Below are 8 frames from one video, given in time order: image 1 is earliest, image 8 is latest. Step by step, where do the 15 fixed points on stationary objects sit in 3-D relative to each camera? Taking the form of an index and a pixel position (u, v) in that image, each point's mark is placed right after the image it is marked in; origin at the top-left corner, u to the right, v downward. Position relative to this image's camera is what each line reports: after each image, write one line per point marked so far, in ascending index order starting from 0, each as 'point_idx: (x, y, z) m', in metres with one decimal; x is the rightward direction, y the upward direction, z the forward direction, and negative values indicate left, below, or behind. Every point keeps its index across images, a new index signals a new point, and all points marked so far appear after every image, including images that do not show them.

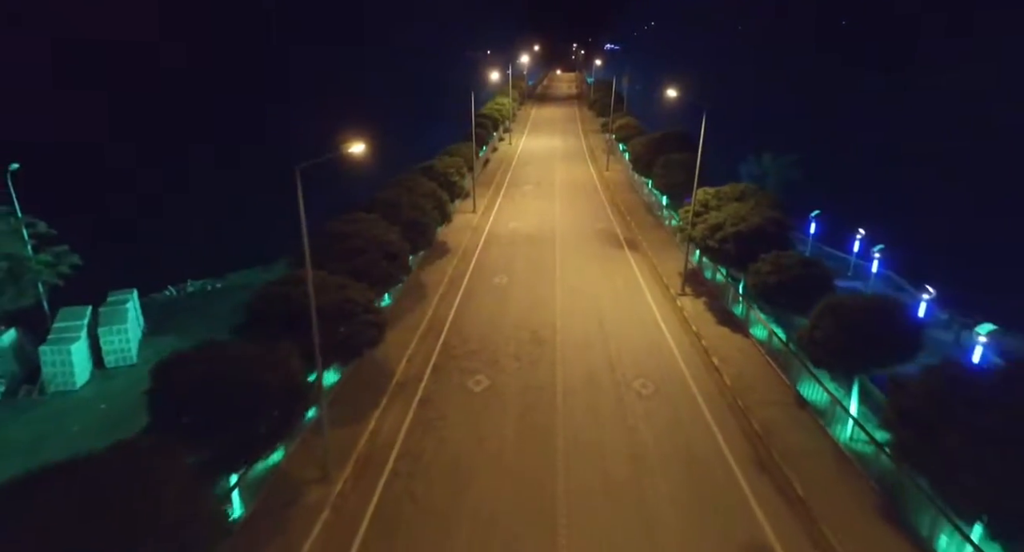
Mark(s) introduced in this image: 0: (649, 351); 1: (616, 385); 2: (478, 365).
0: (+4.7, -2.4, +19.0) m
1: (+3.1, -3.2, +17.2) m
2: (-1.0, -2.7, +18.1) m
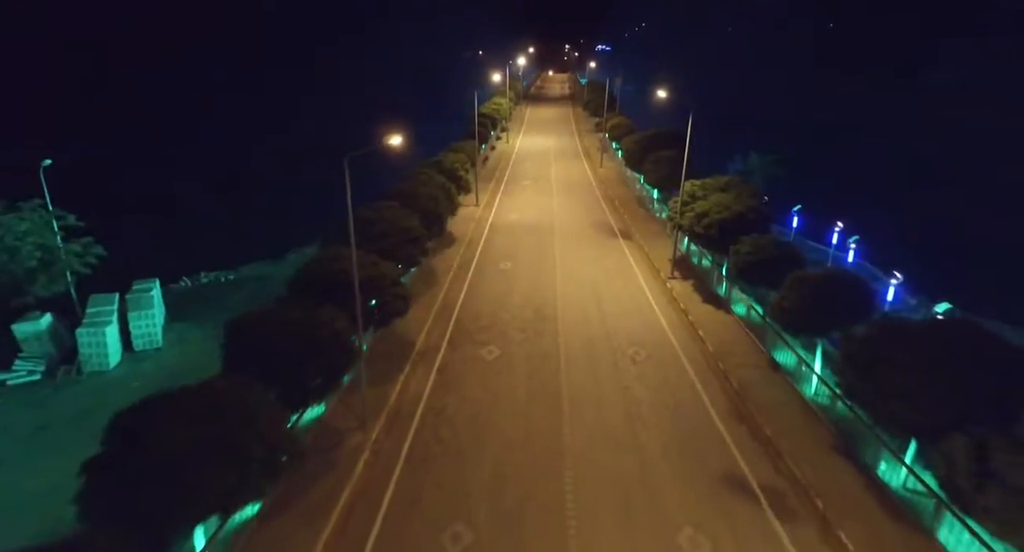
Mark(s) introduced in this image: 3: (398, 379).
0: (+5.0, -1.8, +21.2) m
1: (+3.4, -2.5, +19.4) m
2: (-0.8, -2.1, +20.3) m
3: (-3.4, -3.1, +17.4) m
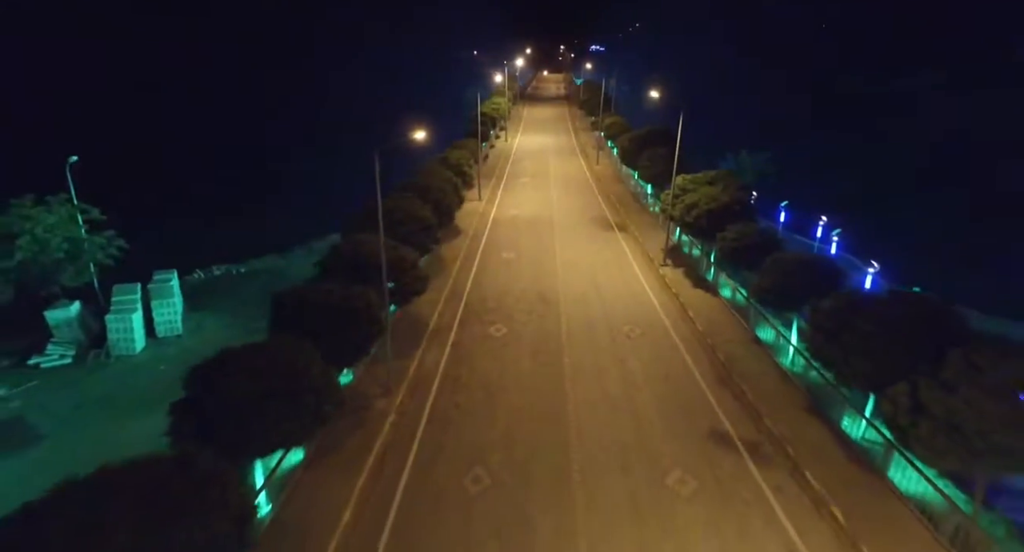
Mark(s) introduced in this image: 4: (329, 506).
0: (+5.2, -1.2, +23.1) m
1: (+3.6, -2.0, +21.2) m
2: (-0.6, -1.5, +22.1) m
3: (-3.2, -2.6, +19.2) m
4: (-4.0, -5.1, +12.6) m
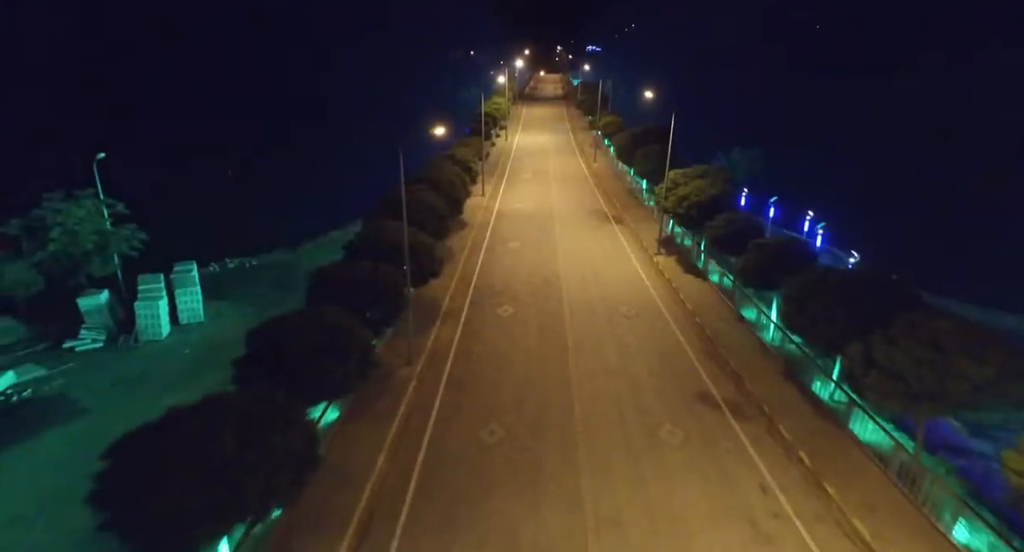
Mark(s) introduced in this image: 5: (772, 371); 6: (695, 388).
0: (+5.4, -0.6, +25.1) m
1: (+3.9, -1.4, +23.2) m
2: (-0.3, -1.0, +24.1) m
3: (-2.9, -2.0, +21.2) m
4: (-3.7, -4.5, +14.6) m
5: (+8.4, -3.1, +18.5) m
6: (+5.7, -3.4, +17.9) m
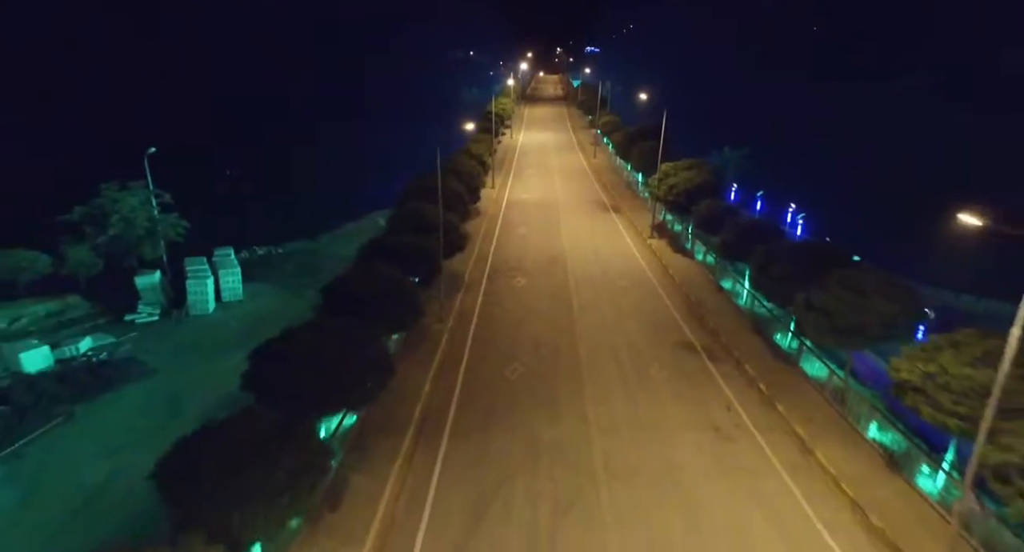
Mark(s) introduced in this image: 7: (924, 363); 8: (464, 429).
0: (+6.0, +0.5, +28.9) m
1: (+4.4, -0.3, +27.0) m
2: (+0.3, +0.1, +27.8) m
3: (-2.3, -0.9, +24.9) m
4: (-3.1, -3.4, +18.3) m
5: (+9.0, -2.0, +22.3) m
6: (+6.2, -2.4, +21.6) m
7: (+9.2, -1.9, +12.6) m
8: (-1.3, -4.3, +16.5) m
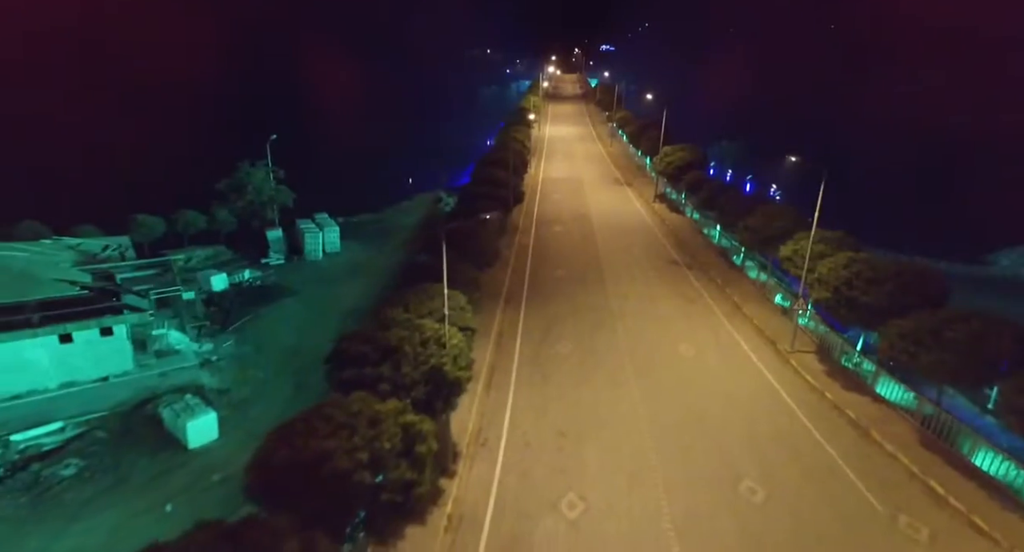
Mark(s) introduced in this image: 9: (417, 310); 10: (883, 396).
0: (+8.7, +3.8, +39.7) m
1: (+7.1, +3.0, +37.8) m
2: (+2.9, +3.5, +38.8) m
3: (+0.3, +2.4, +35.9) m
4: (-0.6, -0.1, +29.3) m
5: (+11.6, +1.3, +33.1) m
6: (+8.8, +0.9, +32.4) m
7: (+11.5, +1.2, +23.4) m
8: (+1.1, -1.0, +27.5) m
9: (-2.8, -1.1, +16.7) m
10: (+12.4, -4.0, +19.2) m
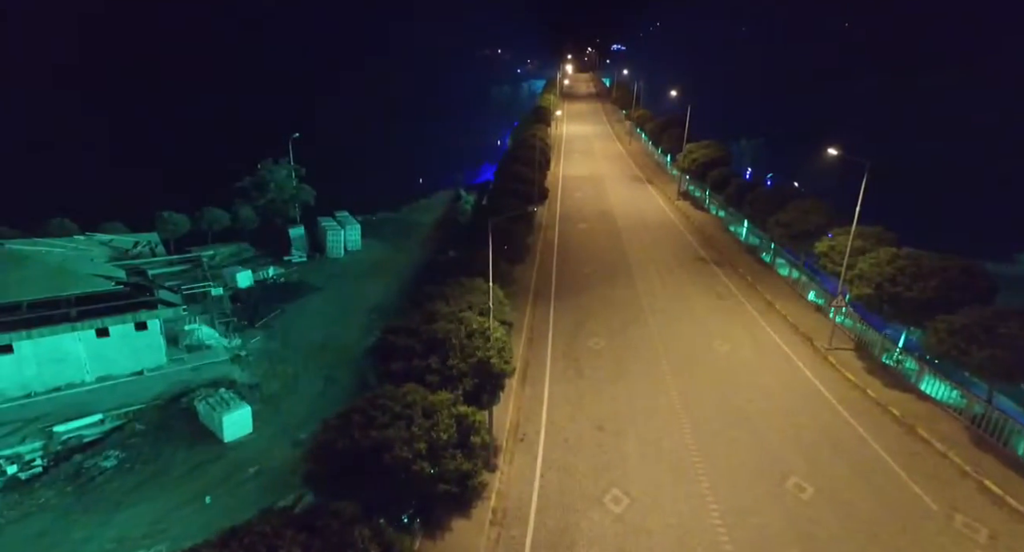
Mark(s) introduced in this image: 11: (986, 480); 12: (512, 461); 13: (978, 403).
0: (+10.3, +3.9, +39.4) m
1: (+8.7, +3.2, +37.6) m
2: (+4.5, +3.6, +38.6) m
3: (+1.8, +2.6, +35.8) m
4: (+0.8, +0.1, +29.3) m
5: (+13.1, +1.4, +32.8) m
6: (+10.2, +1.1, +32.2) m
7: (+12.8, +1.4, +23.1) m
8: (+2.5, -0.8, +27.3) m
9: (-1.6, -0.9, +16.6) m
10: (+13.6, -3.9, +18.8) m
11: (+12.3, -5.3, +14.9) m
12: (0.0, -5.2, +16.2) m
13: (+13.7, -3.7, +16.9) m
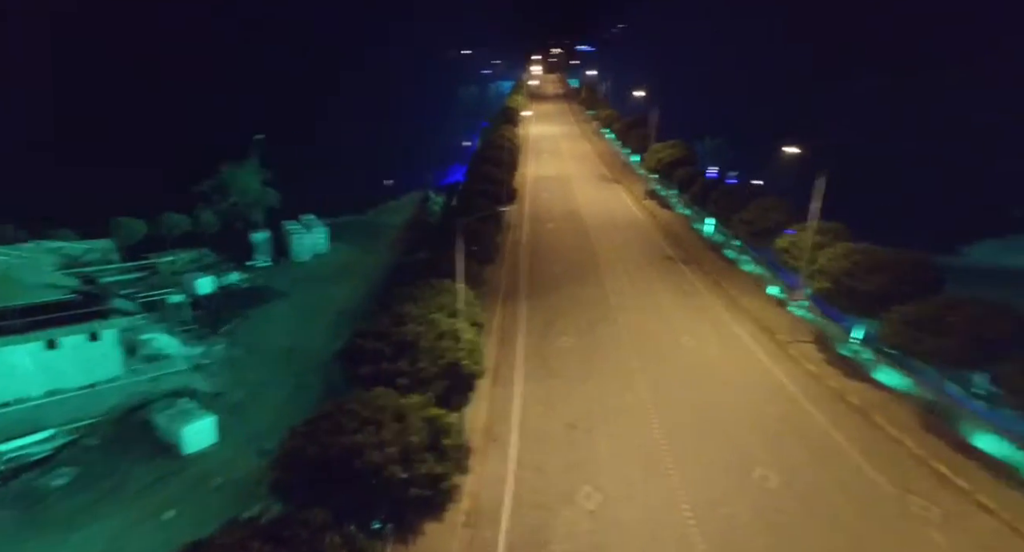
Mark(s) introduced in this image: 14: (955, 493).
0: (+8.1, +4.1, +39.9) m
1: (+6.6, +3.3, +38.0) m
2: (+2.4, +3.7, +38.8) m
3: (-0.2, +2.6, +35.8) m
4: (-0.8, 0.0, +29.2) m
5: (+11.3, +1.6, +33.4) m
6: (+8.5, +1.2, +32.7) m
7: (+11.5, +1.6, +23.7) m
8: (+1.0, -0.8, +27.4) m
9: (-2.5, -0.9, +16.5) m
10: (+12.6, -3.6, +19.5) m
11: (+11.5, -5.1, +15.5) m
12: (-0.8, -5.2, +16.2) m
13: (+12.8, -3.5, +17.6) m
14: (+11.2, -5.5, +14.5) m
